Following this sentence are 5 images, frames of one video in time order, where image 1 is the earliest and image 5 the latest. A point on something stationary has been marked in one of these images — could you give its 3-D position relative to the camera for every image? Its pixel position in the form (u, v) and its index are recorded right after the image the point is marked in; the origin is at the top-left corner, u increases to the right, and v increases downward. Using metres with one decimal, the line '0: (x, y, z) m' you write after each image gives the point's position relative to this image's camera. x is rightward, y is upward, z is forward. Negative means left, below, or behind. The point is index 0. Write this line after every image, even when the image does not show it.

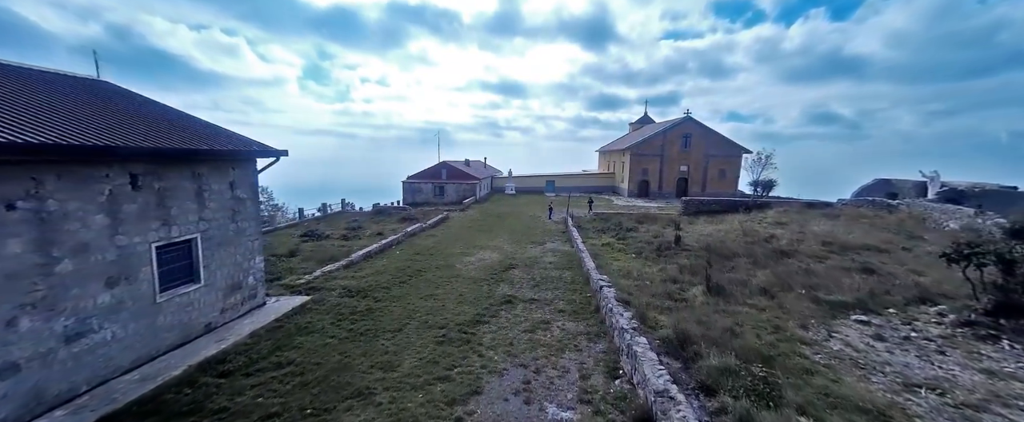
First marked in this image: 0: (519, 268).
0: (+0.3, -2.1, +12.5) m
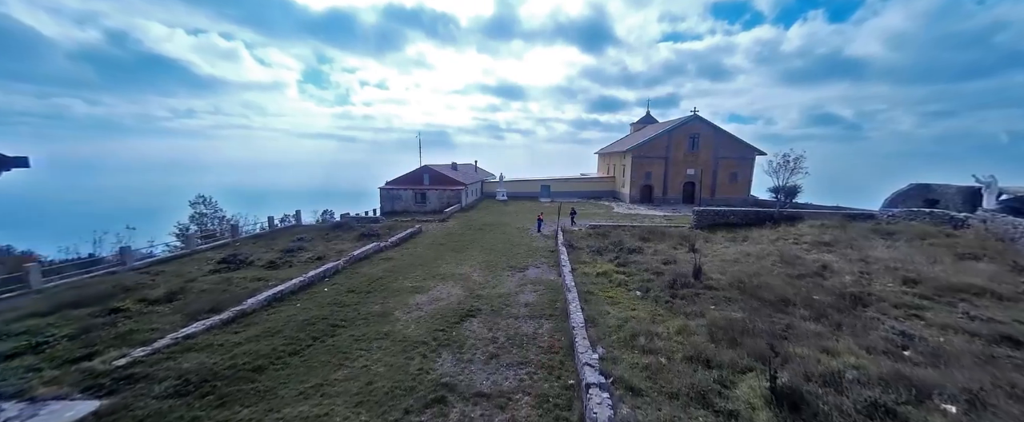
0: (-0.8, -2.8, +9.1) m
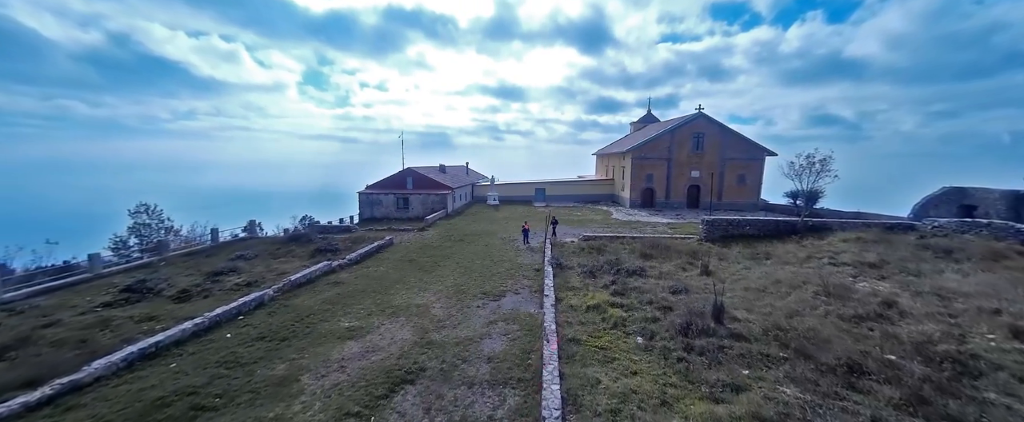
0: (-1.7, -3.3, +6.5) m
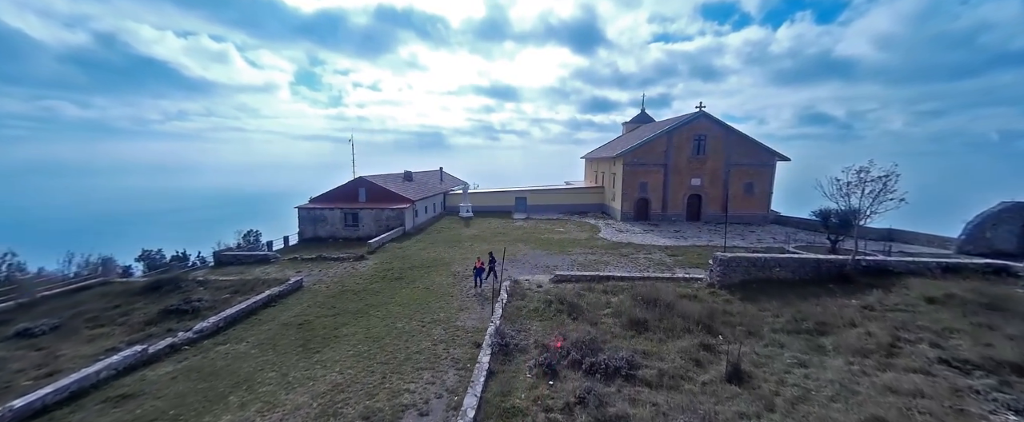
0: (-3.6, -4.6, +1.8) m
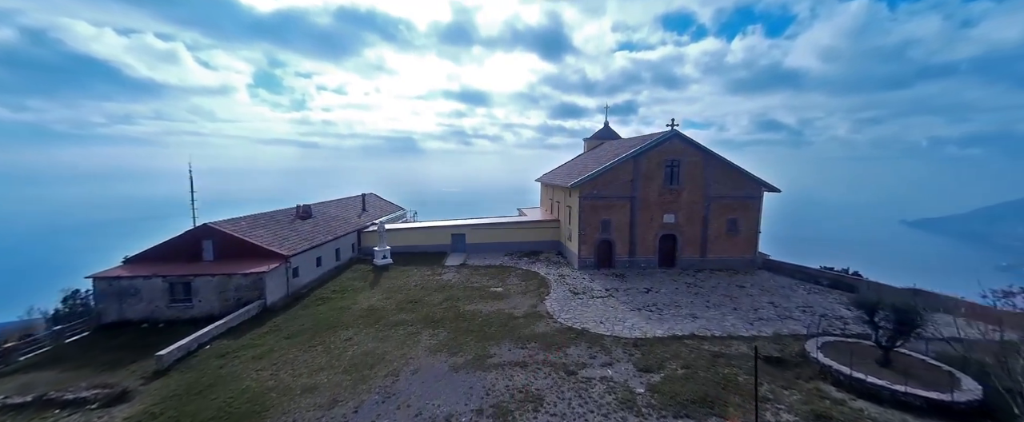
0: (-6.2, -7.6, -5.8) m
